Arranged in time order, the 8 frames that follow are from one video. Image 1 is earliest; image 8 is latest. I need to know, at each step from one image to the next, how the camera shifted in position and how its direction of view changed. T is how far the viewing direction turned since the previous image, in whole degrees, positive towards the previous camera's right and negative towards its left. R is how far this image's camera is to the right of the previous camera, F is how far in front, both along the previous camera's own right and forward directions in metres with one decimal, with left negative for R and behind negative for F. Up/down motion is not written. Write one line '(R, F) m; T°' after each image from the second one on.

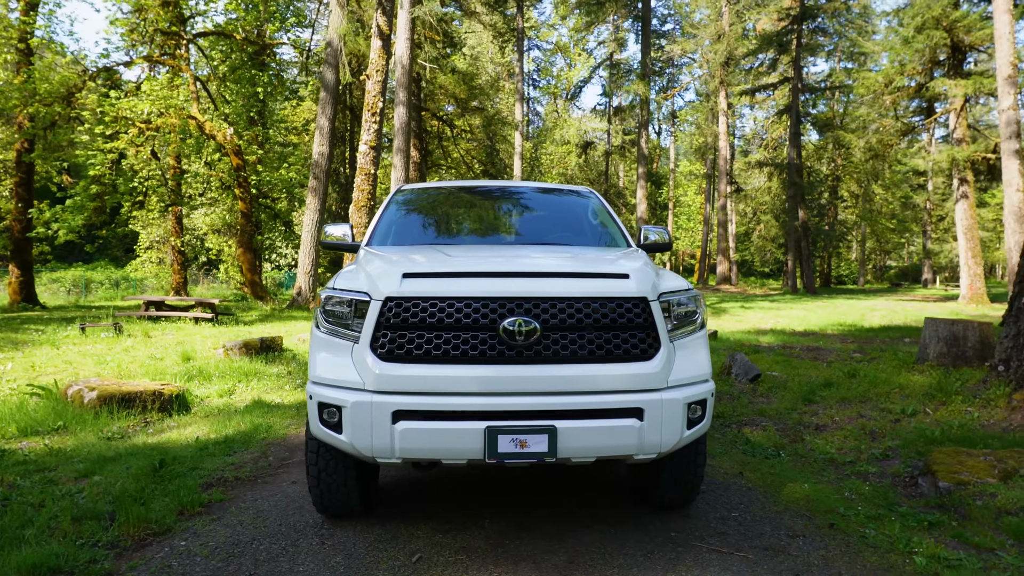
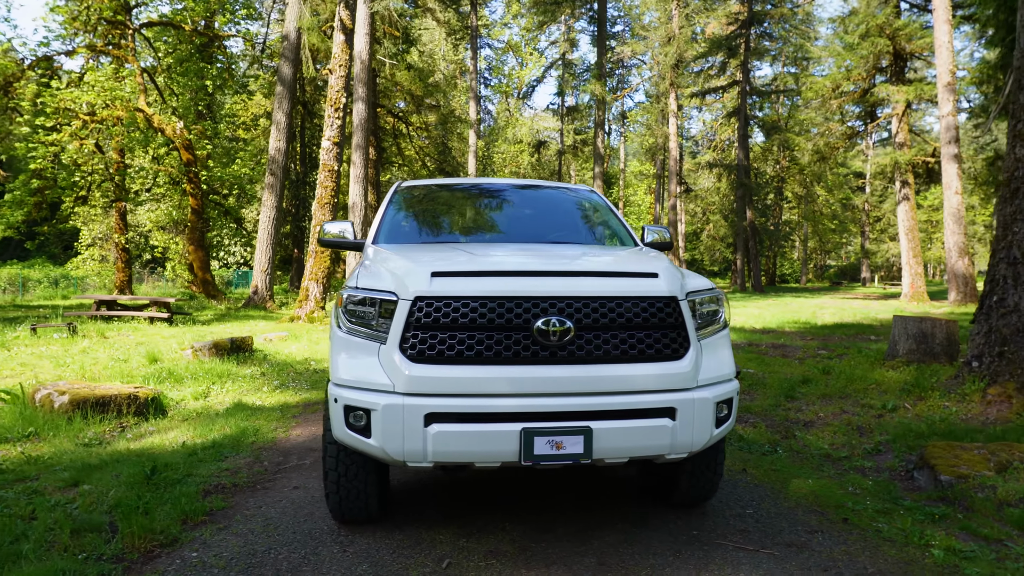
(-0.3, +0.1) m; +4°
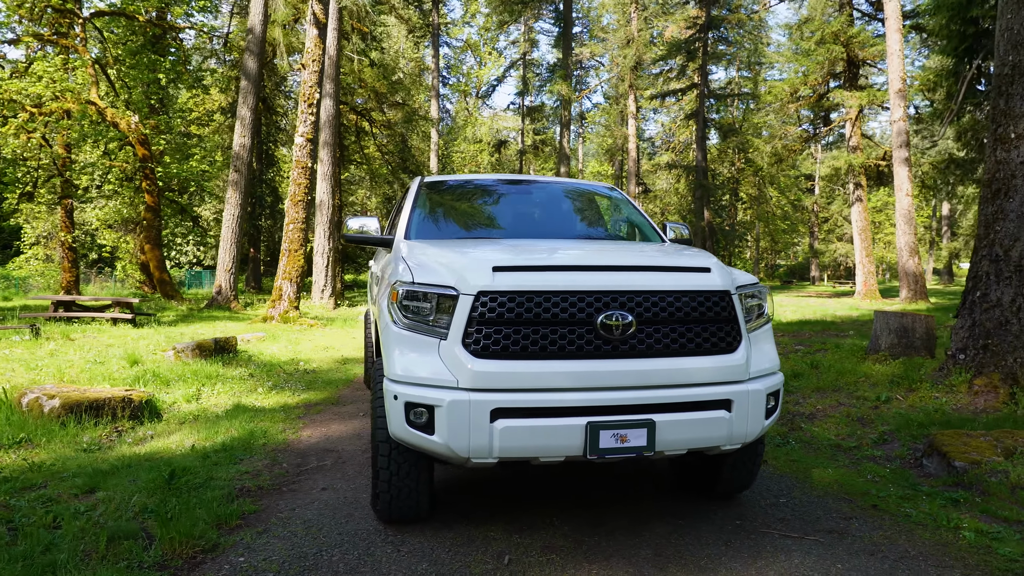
(-0.4, 0.0) m; +4°
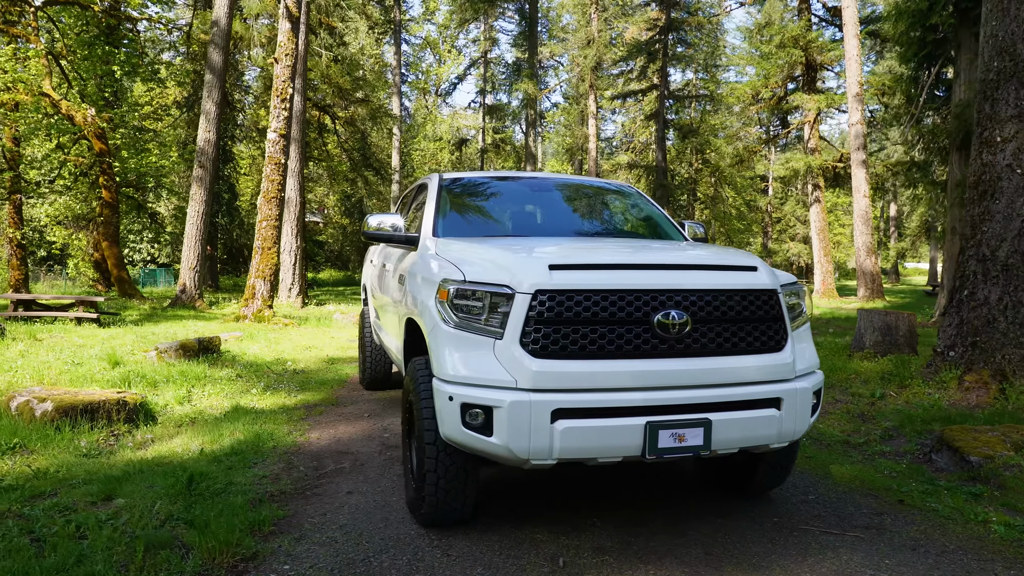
(-0.4, +0.1) m; +4°
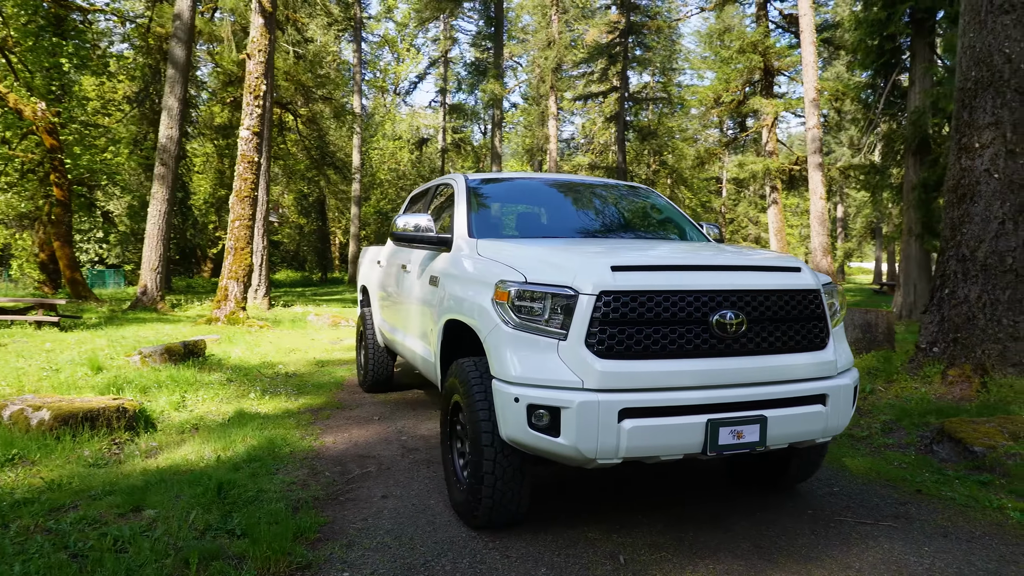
(-0.4, 0.0) m; +4°
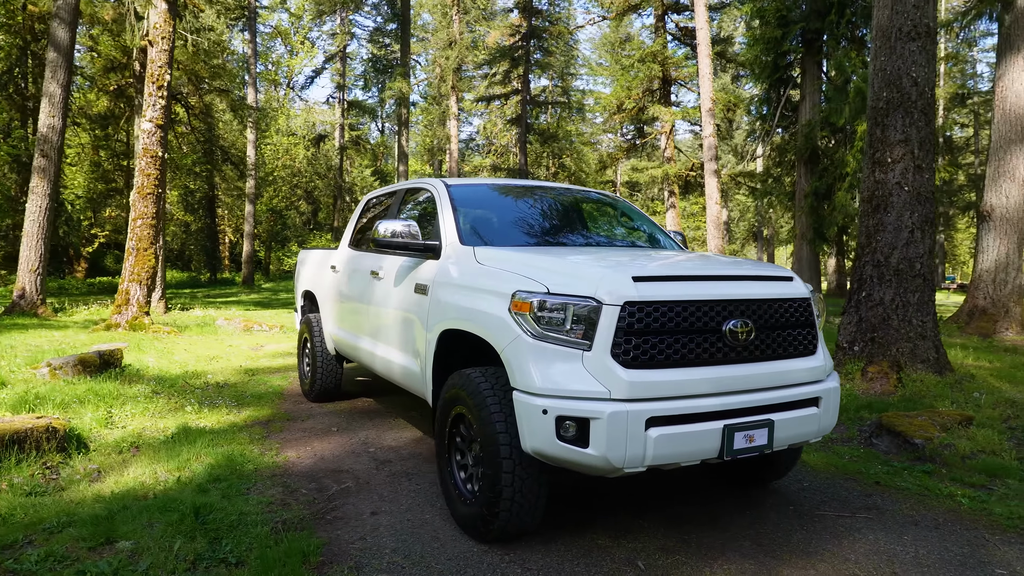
(-0.5, +0.1) m; +9°
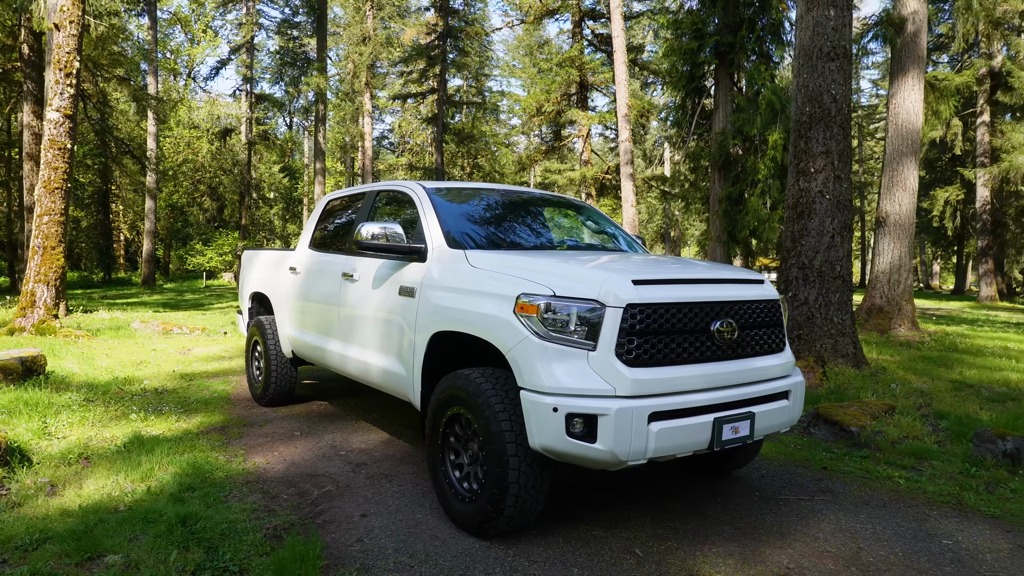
(-0.4, -0.1) m; +7°
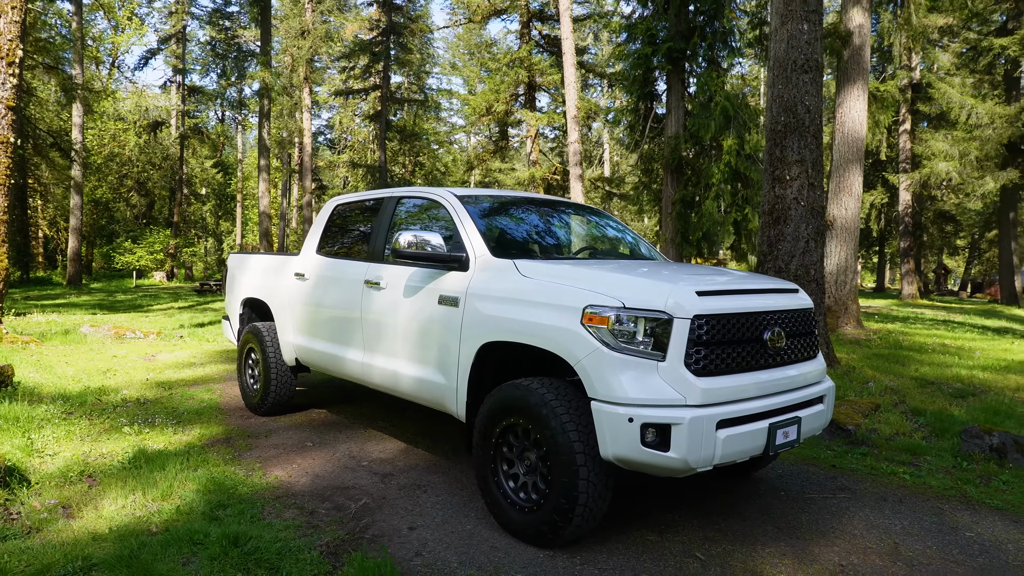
(-0.5, 0.0) m; +5°
